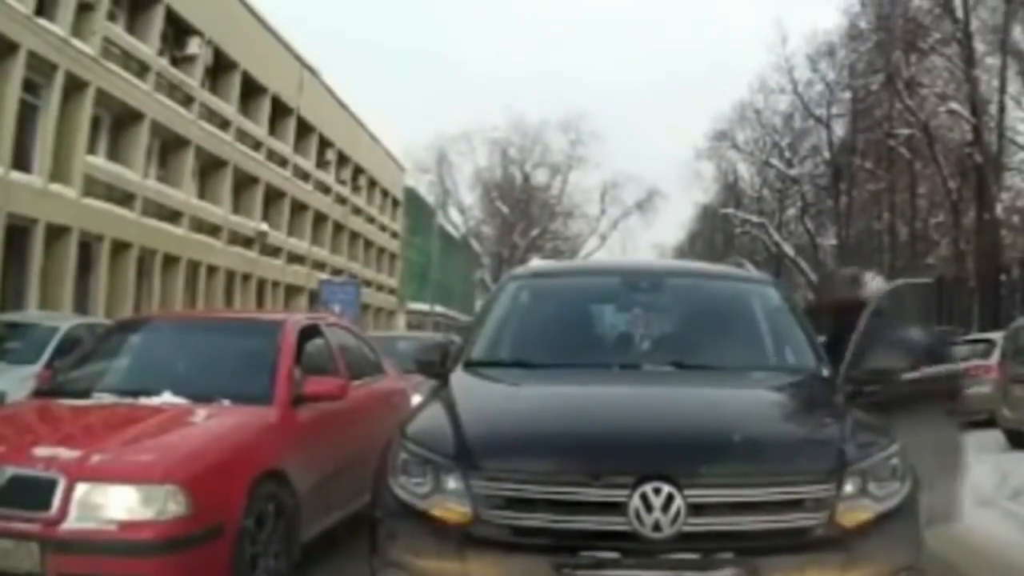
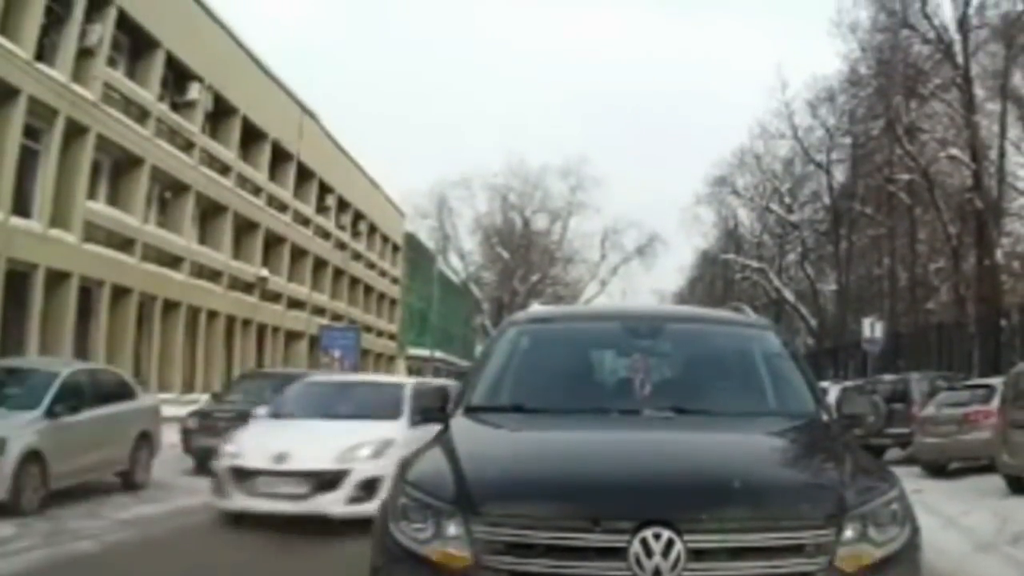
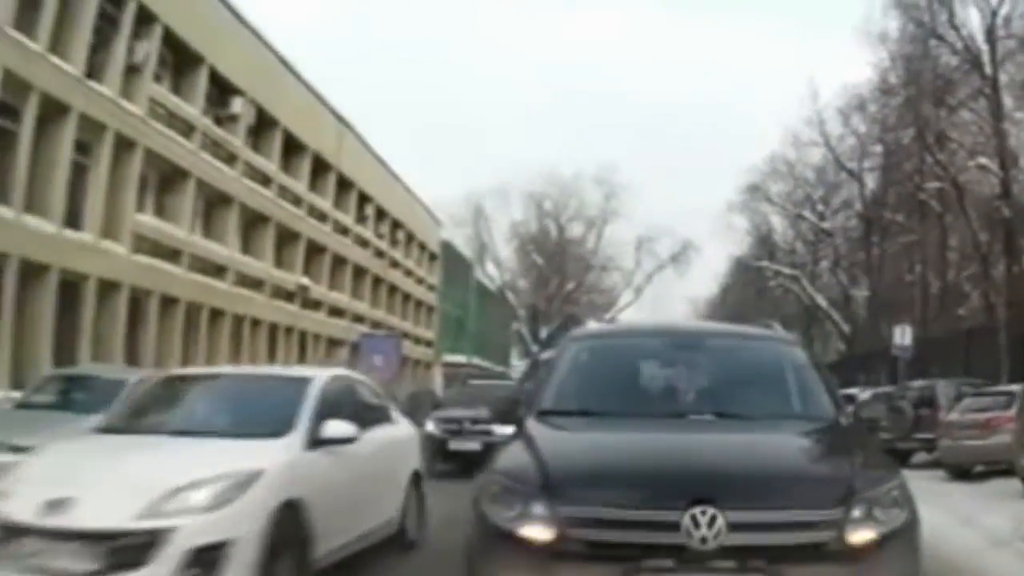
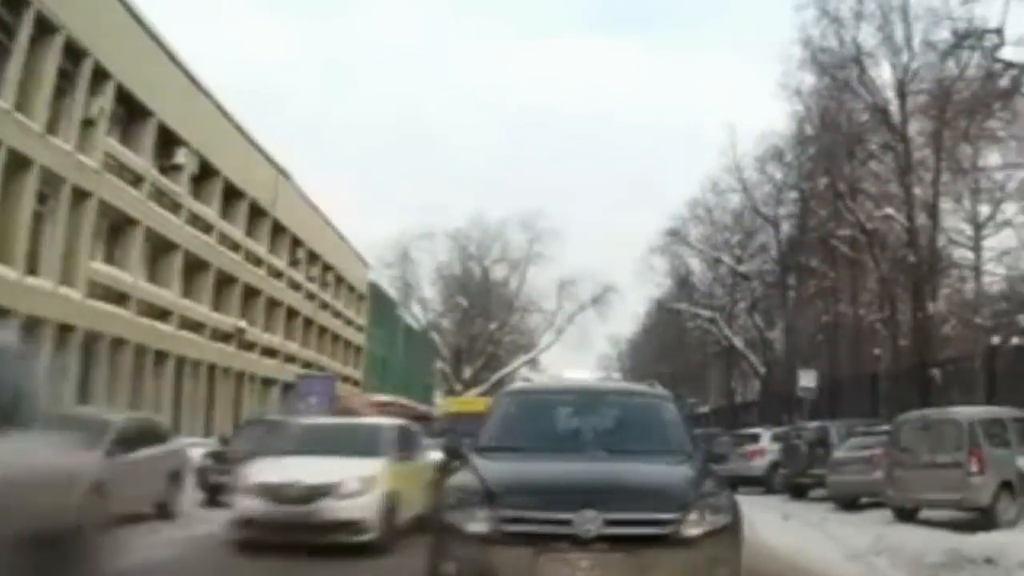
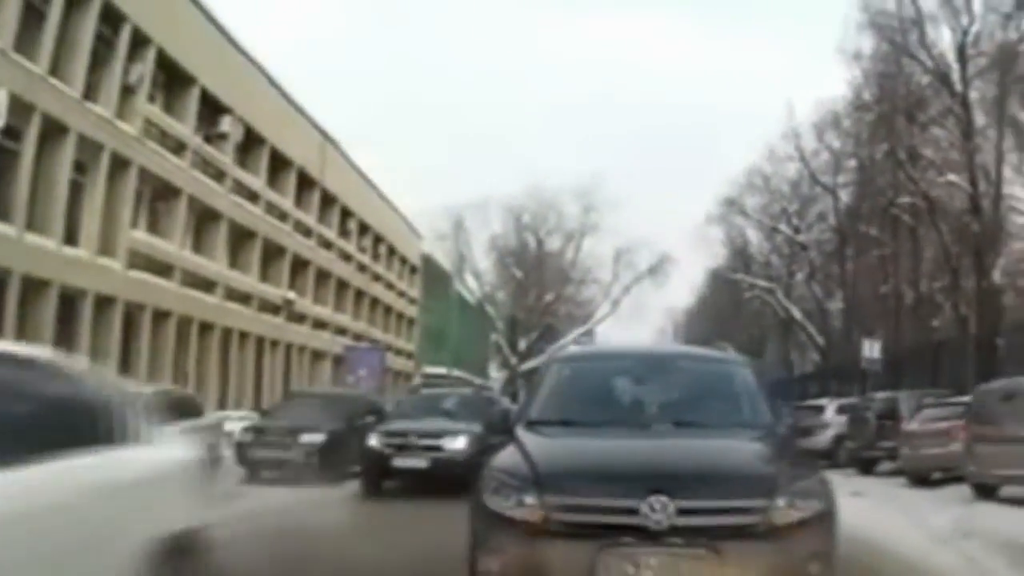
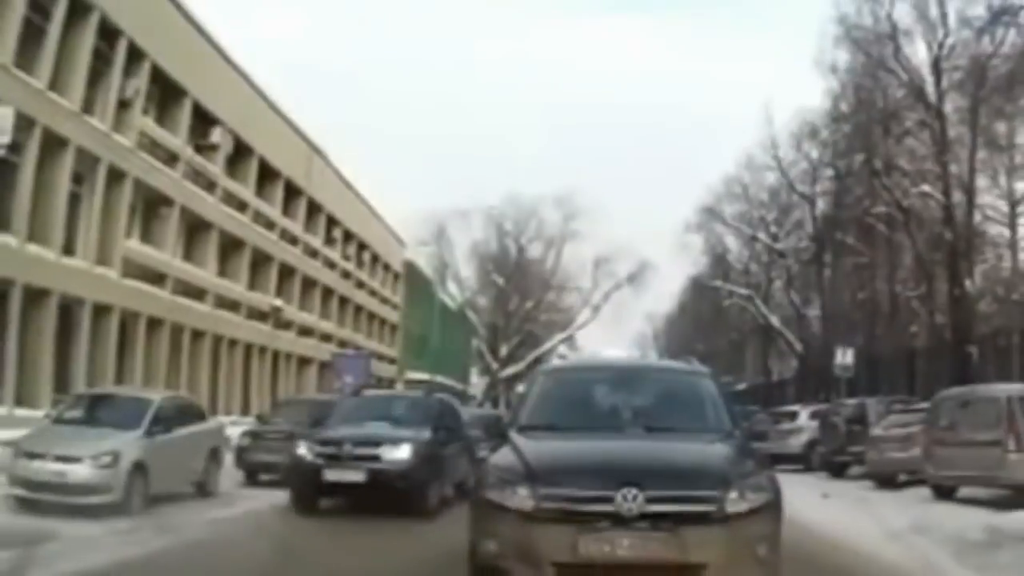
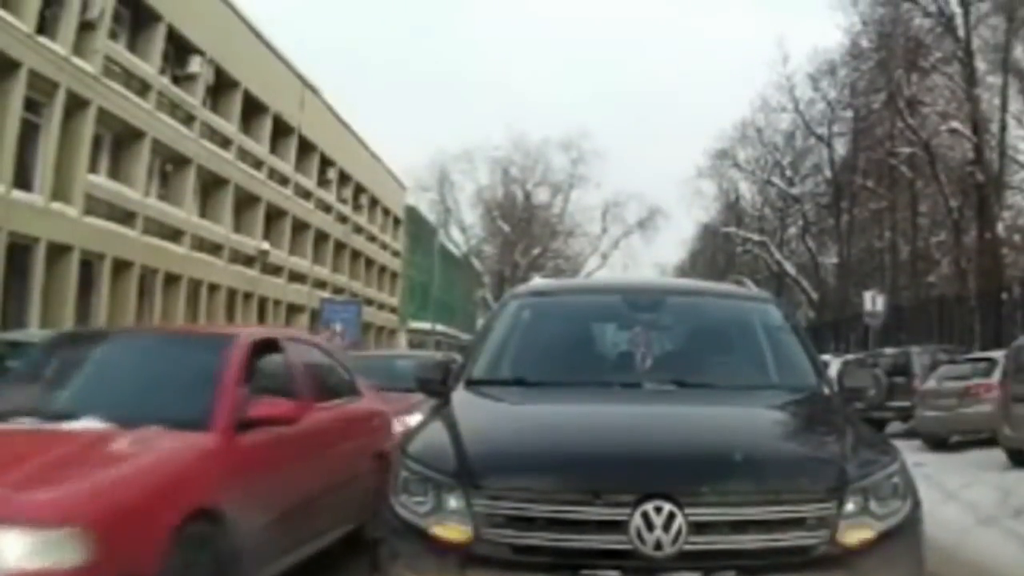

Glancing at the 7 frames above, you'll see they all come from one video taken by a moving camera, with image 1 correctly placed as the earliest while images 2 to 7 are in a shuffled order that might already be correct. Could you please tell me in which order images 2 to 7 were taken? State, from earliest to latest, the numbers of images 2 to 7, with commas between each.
7, 2, 3, 5, 6, 4
